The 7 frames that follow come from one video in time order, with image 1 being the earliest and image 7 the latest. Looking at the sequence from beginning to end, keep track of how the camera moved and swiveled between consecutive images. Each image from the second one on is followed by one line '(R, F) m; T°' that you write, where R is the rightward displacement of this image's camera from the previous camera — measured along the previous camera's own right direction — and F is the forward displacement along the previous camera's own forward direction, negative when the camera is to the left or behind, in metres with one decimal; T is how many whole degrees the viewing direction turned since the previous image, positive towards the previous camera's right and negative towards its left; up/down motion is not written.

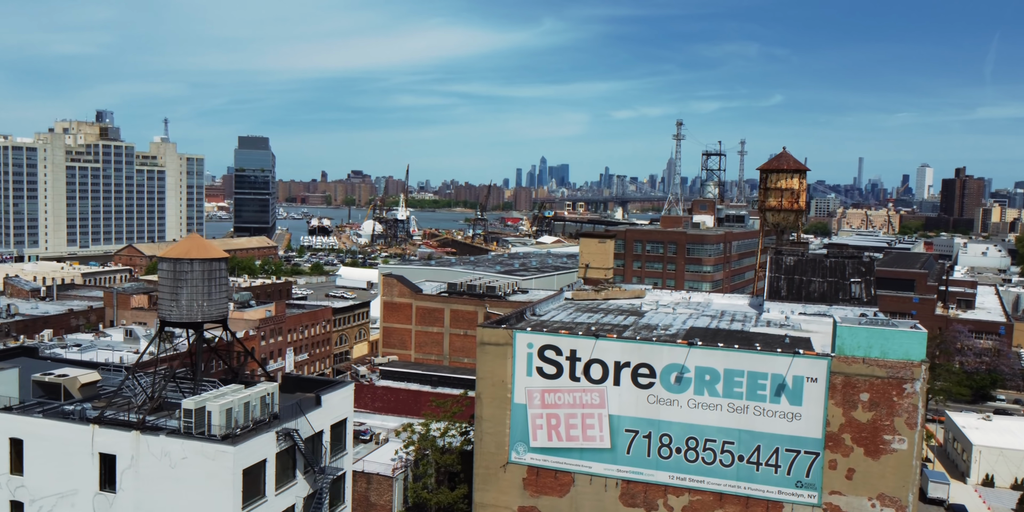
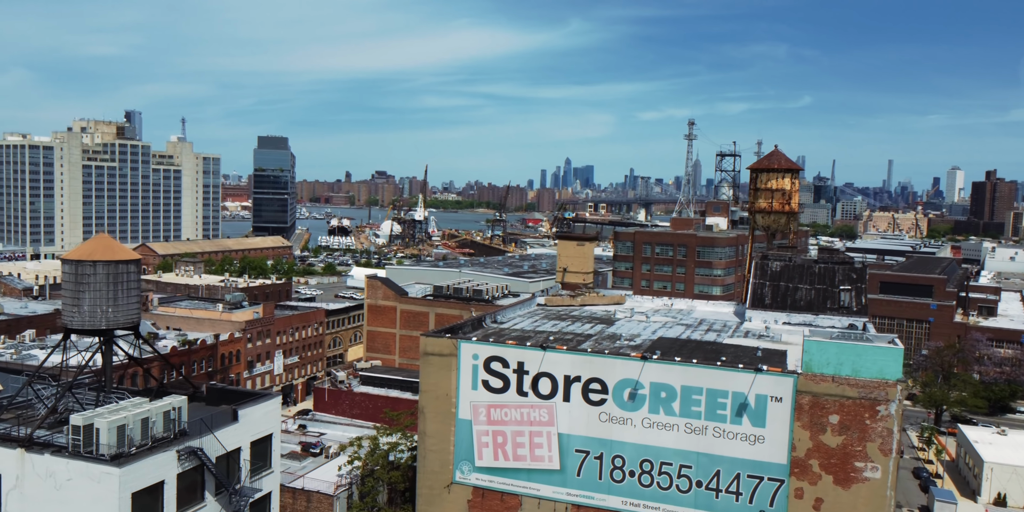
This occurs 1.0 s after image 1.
(+2.1, +1.7) m; -2°
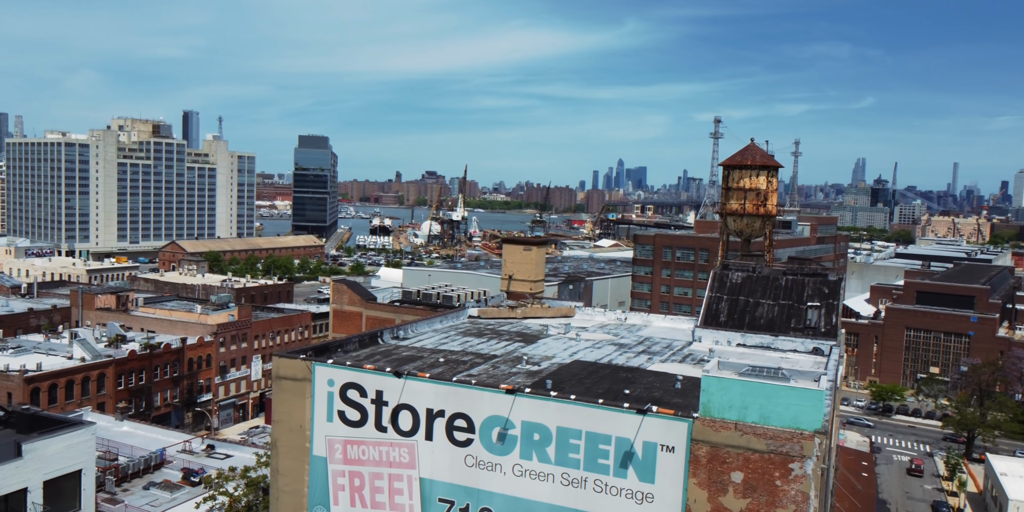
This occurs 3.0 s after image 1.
(+4.3, +3.4) m; -4°
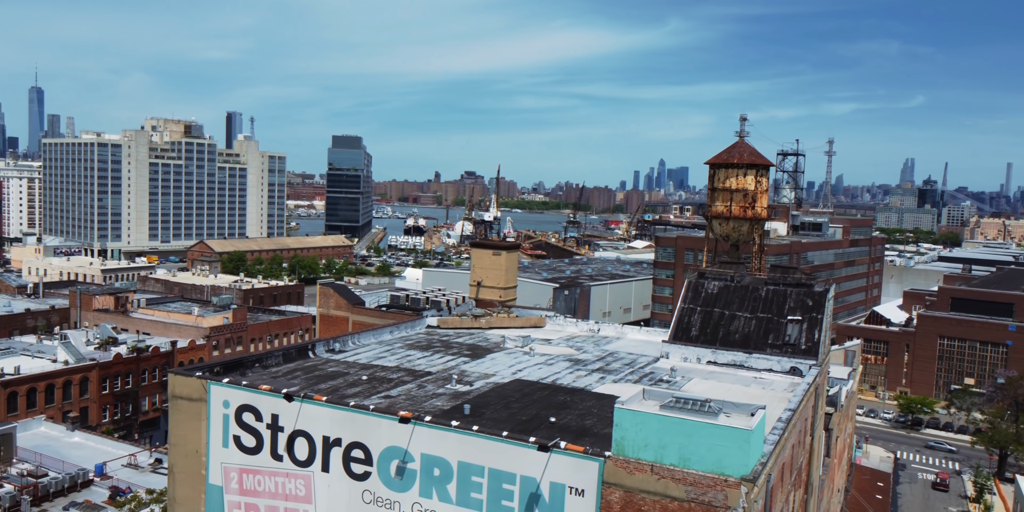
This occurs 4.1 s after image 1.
(+2.6, +2.0) m; -3°
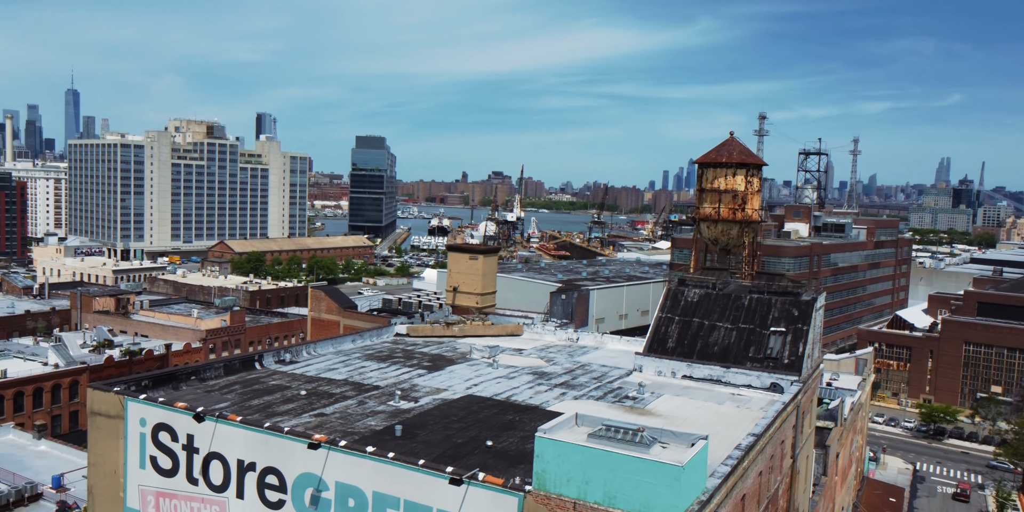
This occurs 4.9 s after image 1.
(+1.7, +1.3) m; -2°
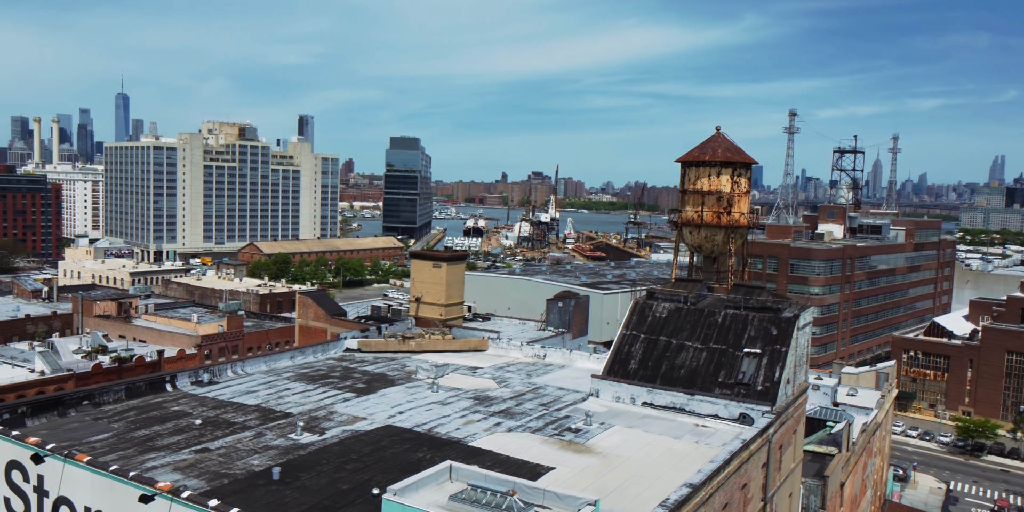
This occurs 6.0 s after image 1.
(+2.4, +2.2) m; -3°
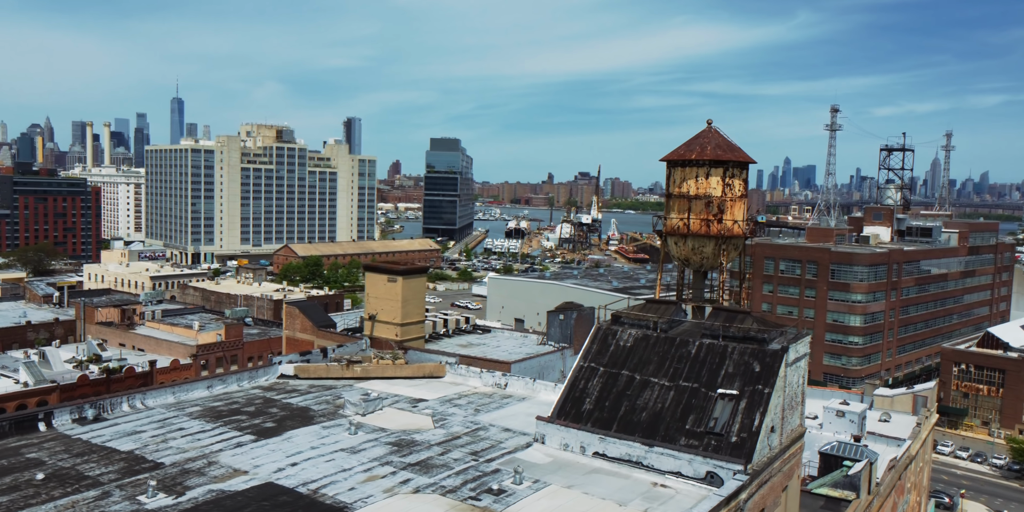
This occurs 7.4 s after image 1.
(+2.3, +2.9) m; -3°
